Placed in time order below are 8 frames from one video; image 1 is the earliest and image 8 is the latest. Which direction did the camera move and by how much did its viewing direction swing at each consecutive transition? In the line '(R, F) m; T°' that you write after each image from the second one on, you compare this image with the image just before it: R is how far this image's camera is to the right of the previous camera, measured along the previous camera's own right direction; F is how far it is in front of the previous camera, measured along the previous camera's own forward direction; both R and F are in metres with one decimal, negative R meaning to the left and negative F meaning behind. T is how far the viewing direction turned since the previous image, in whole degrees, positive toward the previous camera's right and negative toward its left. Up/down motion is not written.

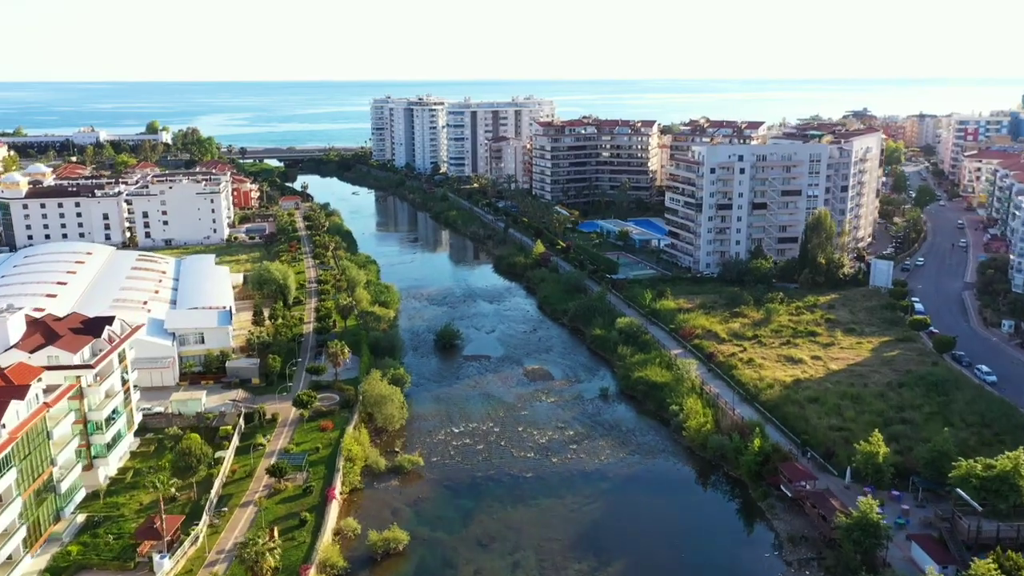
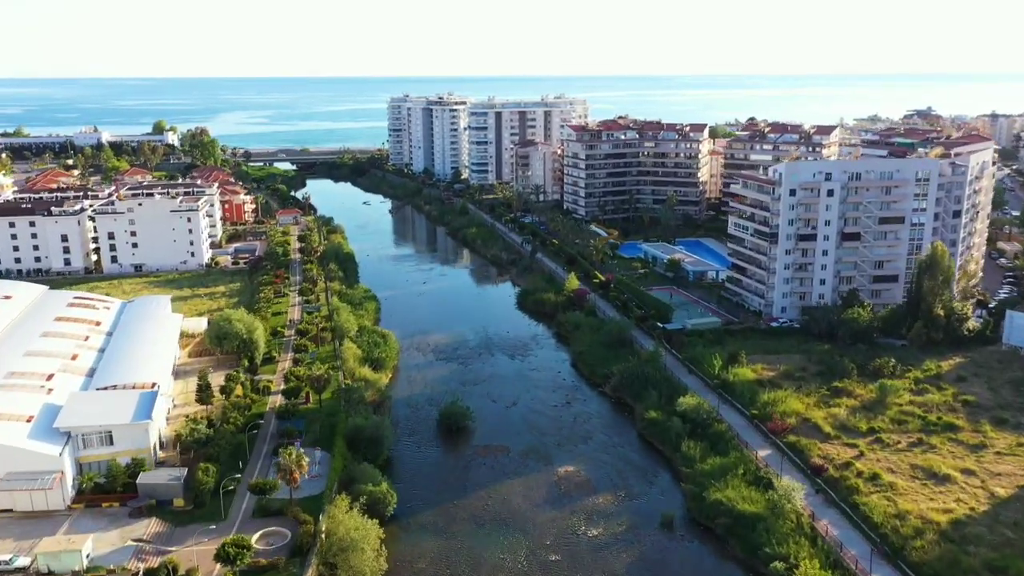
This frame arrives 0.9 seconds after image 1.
(0.0, +12.8) m; -2°
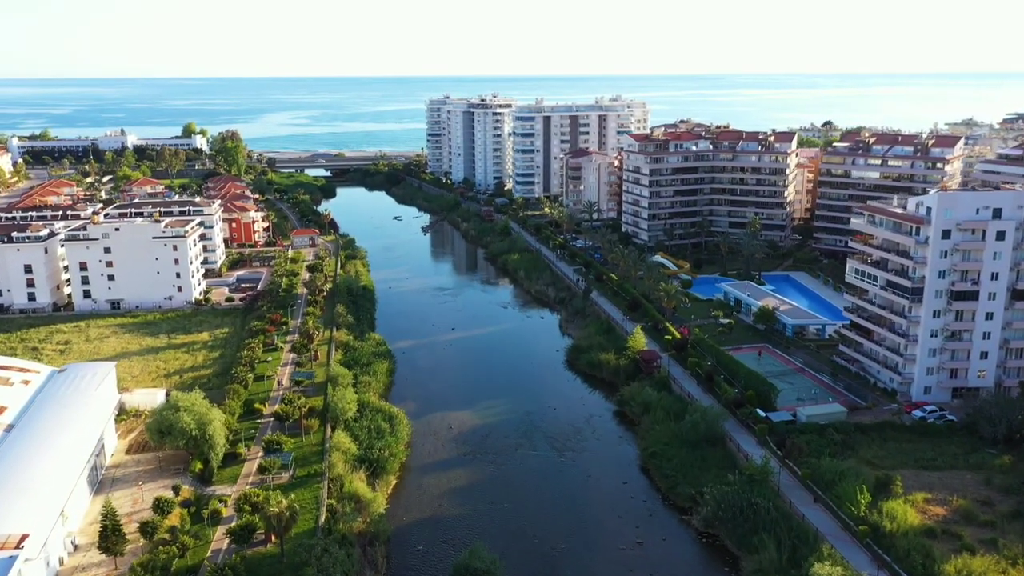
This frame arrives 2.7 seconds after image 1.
(-0.2, +12.9) m; -3°
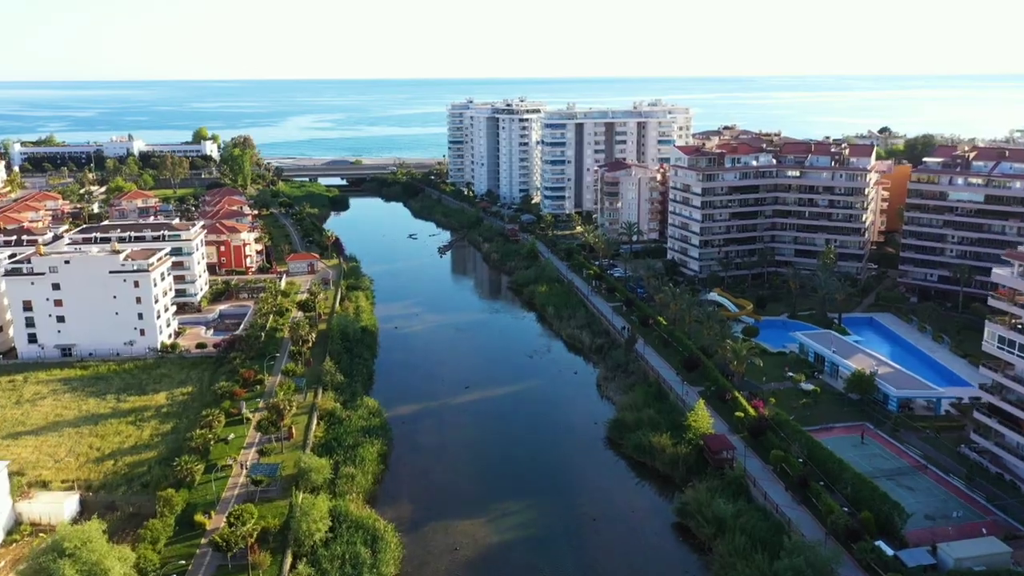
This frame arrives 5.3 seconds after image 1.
(0.0, +10.4) m; -2°
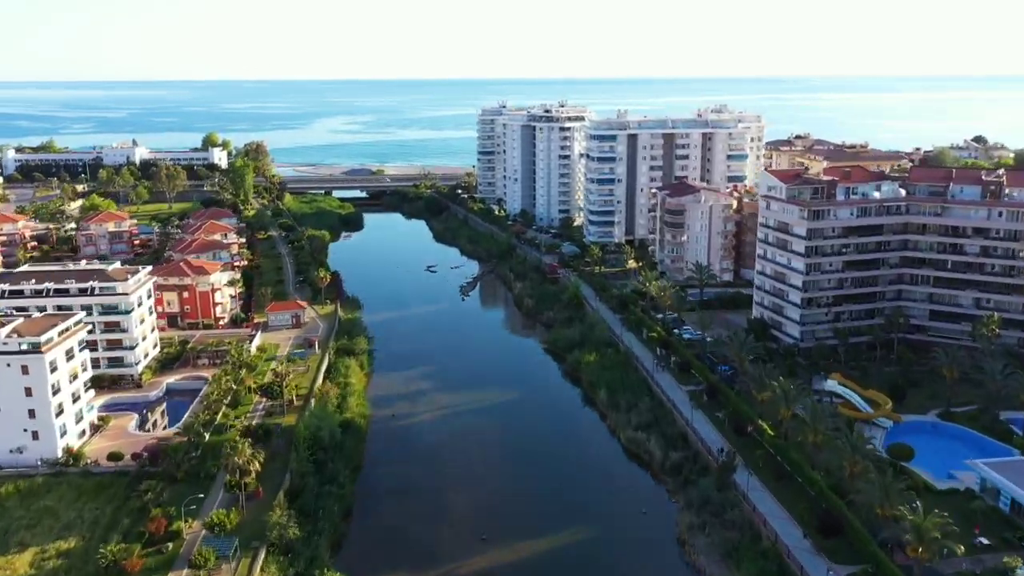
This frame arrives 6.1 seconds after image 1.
(-0.3, +15.0) m; -2°
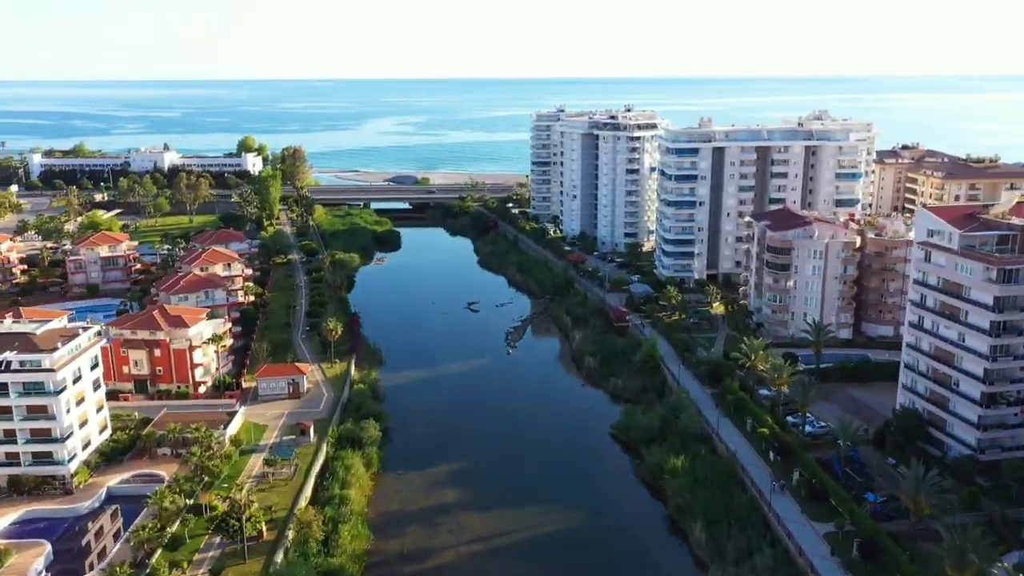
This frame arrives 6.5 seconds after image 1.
(-0.3, +12.5) m; -4°
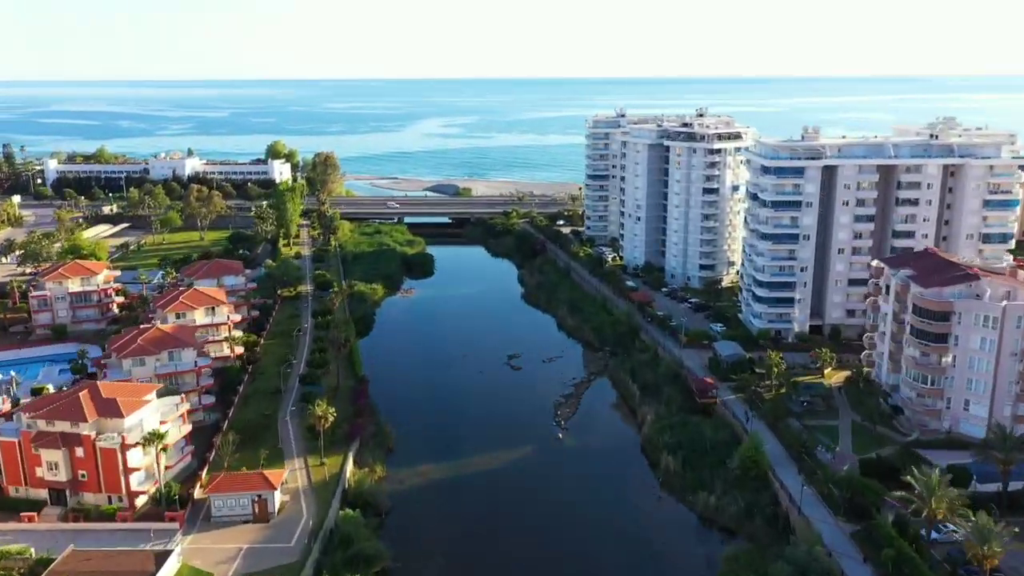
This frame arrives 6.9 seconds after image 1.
(-0.2, +12.4) m; -3°
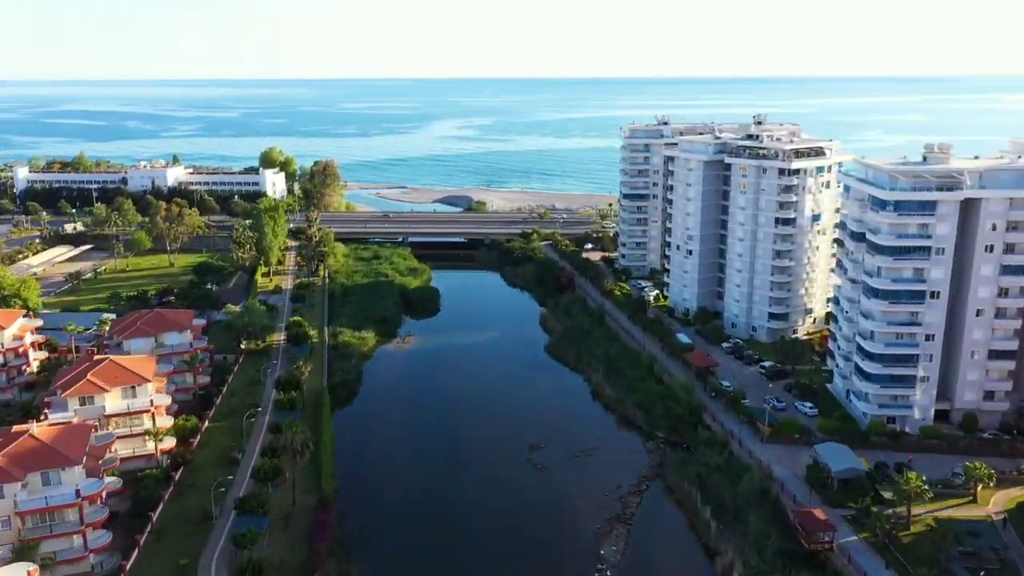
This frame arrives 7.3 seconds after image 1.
(-0.3, +12.6) m; -1°
